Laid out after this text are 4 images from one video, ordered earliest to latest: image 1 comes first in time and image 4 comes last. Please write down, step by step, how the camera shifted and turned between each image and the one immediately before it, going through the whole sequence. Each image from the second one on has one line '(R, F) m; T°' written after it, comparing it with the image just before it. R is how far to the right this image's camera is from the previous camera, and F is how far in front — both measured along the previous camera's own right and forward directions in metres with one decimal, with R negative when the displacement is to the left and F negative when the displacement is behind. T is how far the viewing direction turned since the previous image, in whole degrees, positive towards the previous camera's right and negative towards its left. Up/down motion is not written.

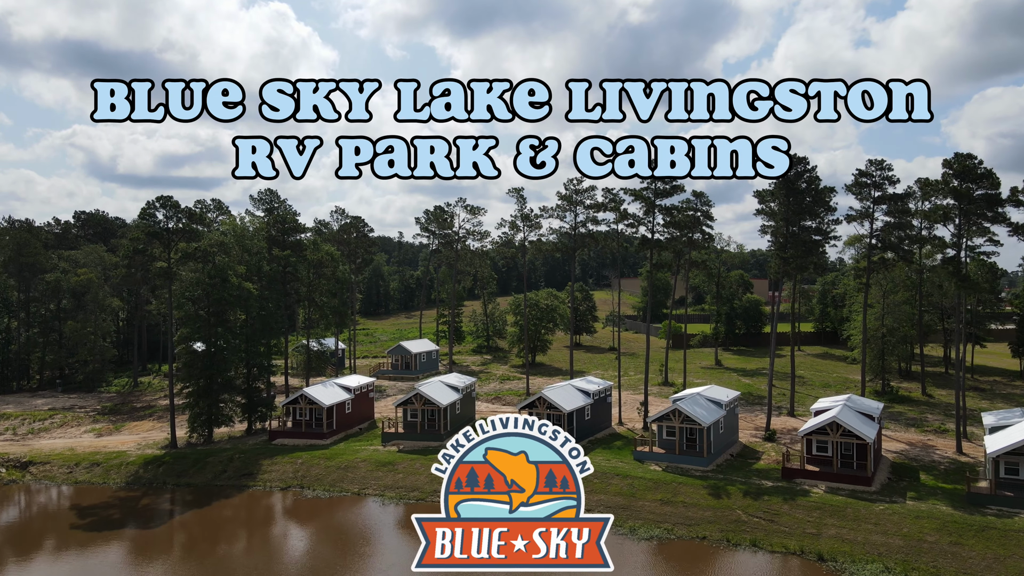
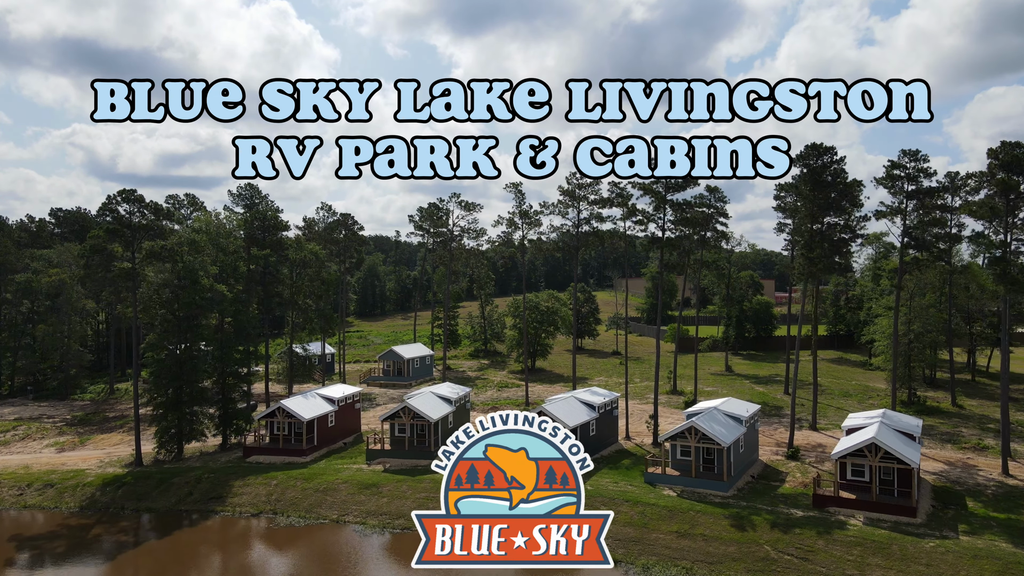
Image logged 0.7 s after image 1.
(+0.1, +3.1) m; 0°
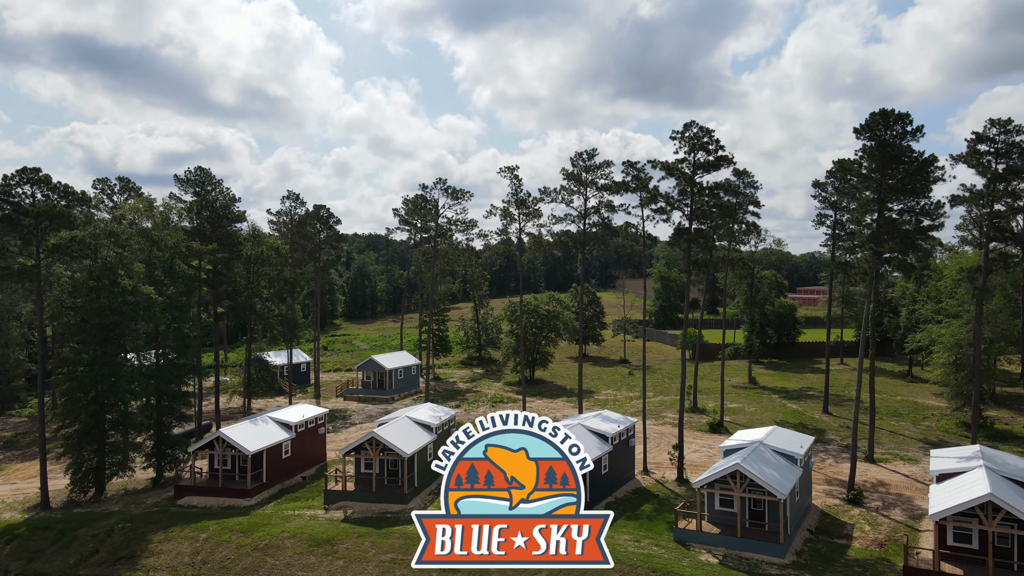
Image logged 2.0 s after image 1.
(+0.3, +6.2) m; 0°
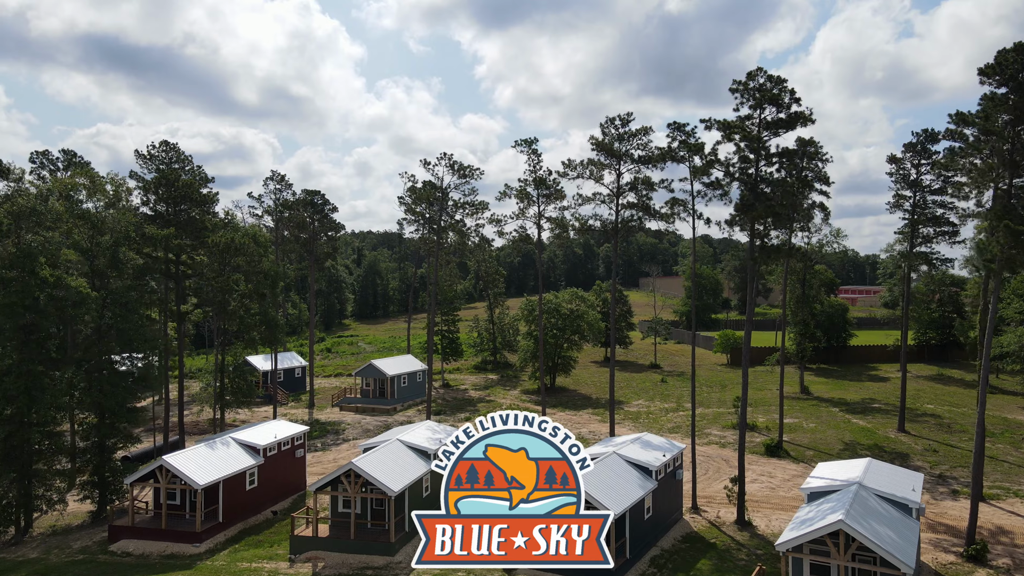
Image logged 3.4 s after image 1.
(+0.1, +5.6) m; -2°
